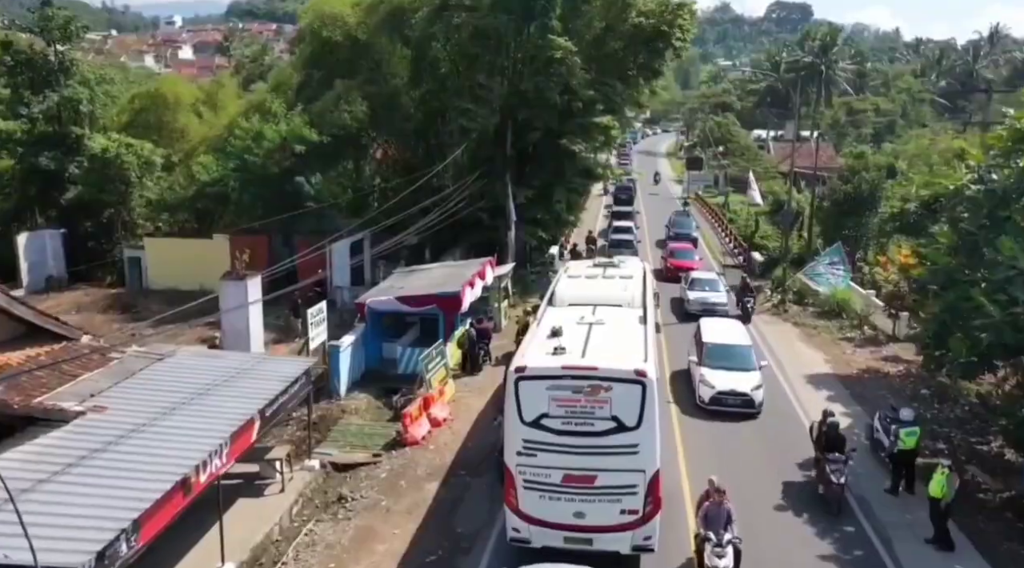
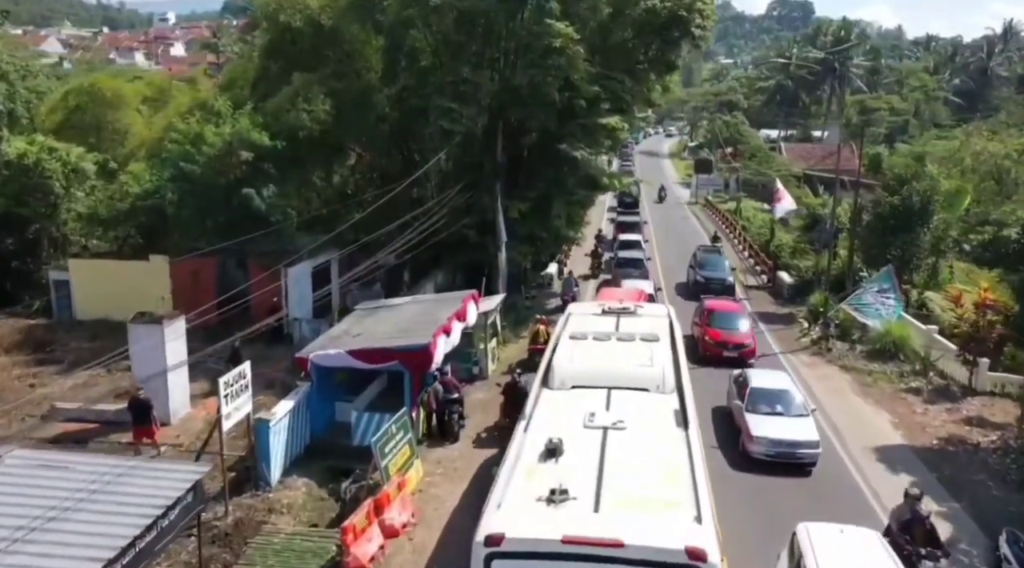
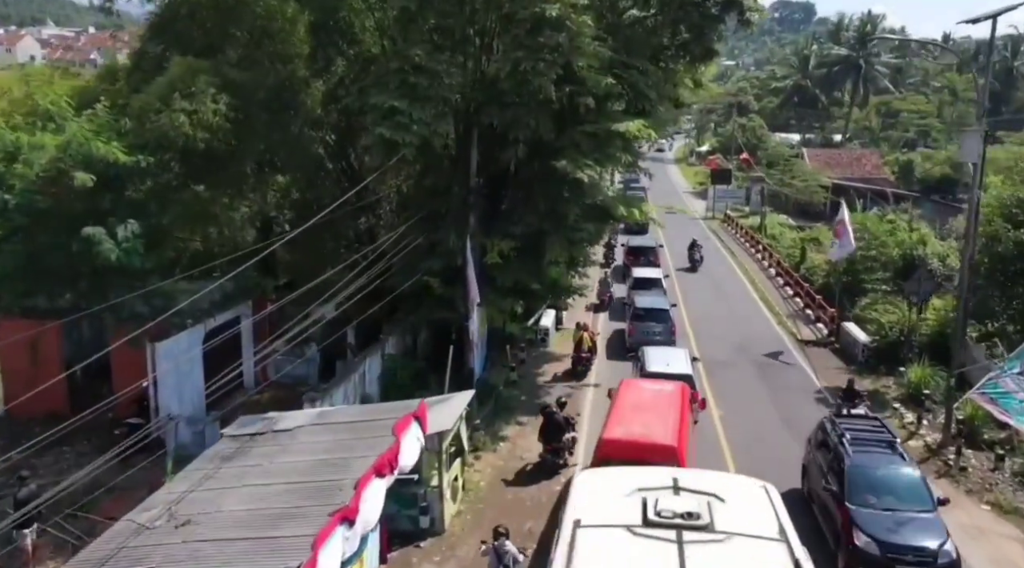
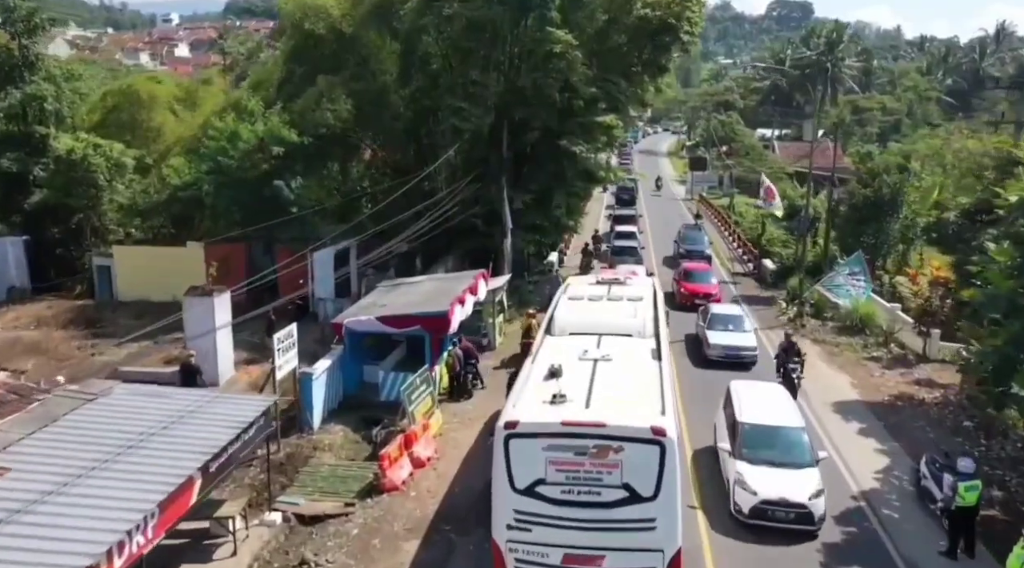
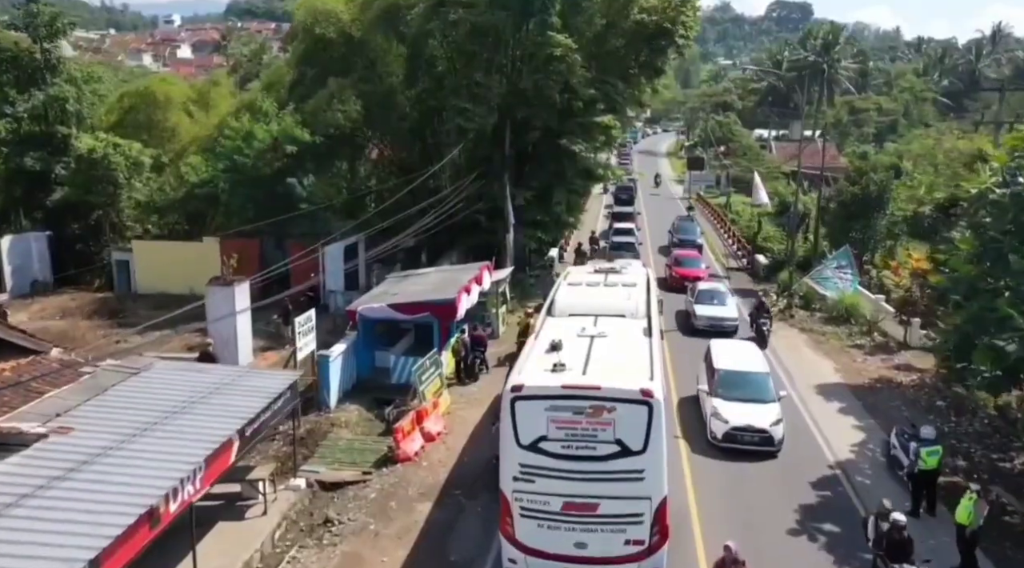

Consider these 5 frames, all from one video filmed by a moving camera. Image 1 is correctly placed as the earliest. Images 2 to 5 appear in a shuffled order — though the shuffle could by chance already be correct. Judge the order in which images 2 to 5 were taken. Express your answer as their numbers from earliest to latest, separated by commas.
5, 4, 2, 3
